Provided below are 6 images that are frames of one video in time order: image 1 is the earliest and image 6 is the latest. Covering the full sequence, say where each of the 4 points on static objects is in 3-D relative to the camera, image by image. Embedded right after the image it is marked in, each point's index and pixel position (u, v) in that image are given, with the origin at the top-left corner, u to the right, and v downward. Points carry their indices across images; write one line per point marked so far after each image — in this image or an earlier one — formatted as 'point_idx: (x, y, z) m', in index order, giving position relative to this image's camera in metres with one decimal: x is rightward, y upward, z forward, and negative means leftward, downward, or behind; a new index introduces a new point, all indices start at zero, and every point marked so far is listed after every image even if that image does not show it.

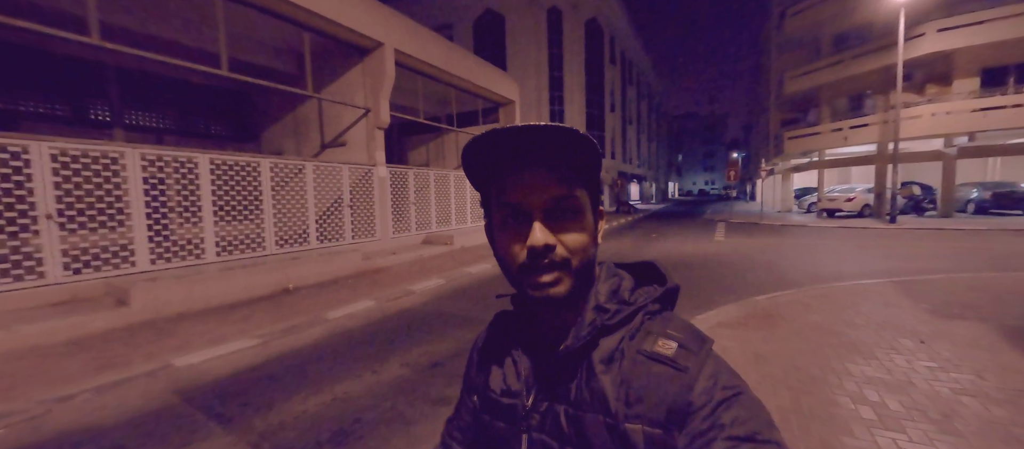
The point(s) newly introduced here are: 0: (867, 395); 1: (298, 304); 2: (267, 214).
0: (+2.8, -1.3, +2.9) m
1: (-3.7, -1.4, +6.5) m
2: (-5.2, +0.2, +8.0) m
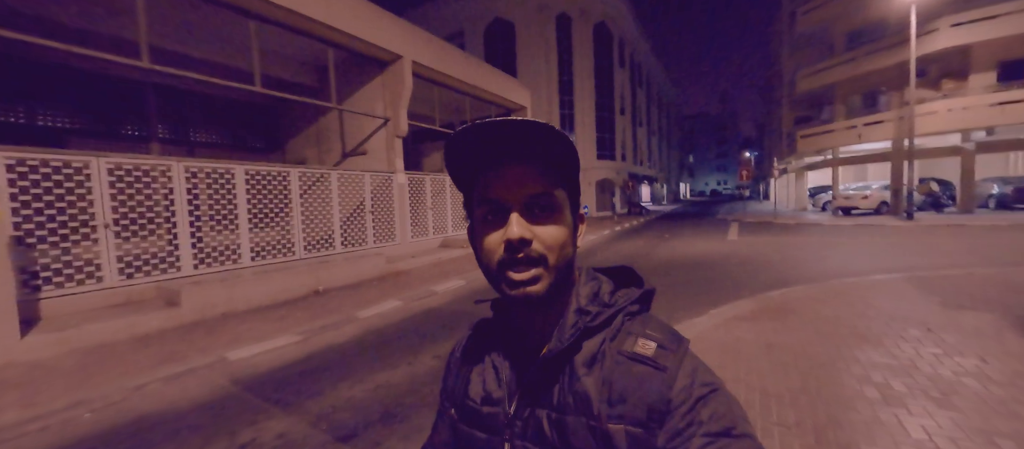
0: (+3.0, -1.3, +3.1) m
1: (-3.4, -1.5, +6.9) m
2: (-4.9, +0.1, +8.5) m
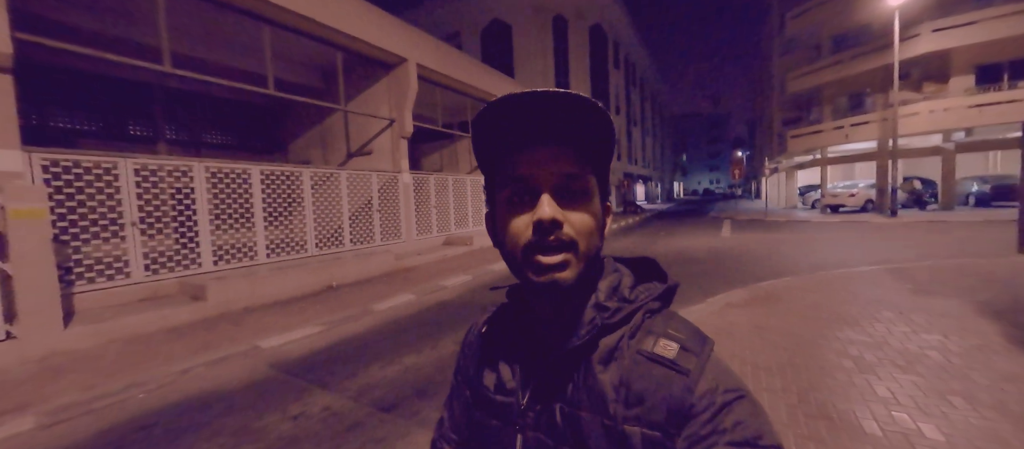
0: (+3.2, -1.2, +3.6) m
1: (-3.2, -1.4, +7.3) m
2: (-4.8, +0.1, +8.8) m
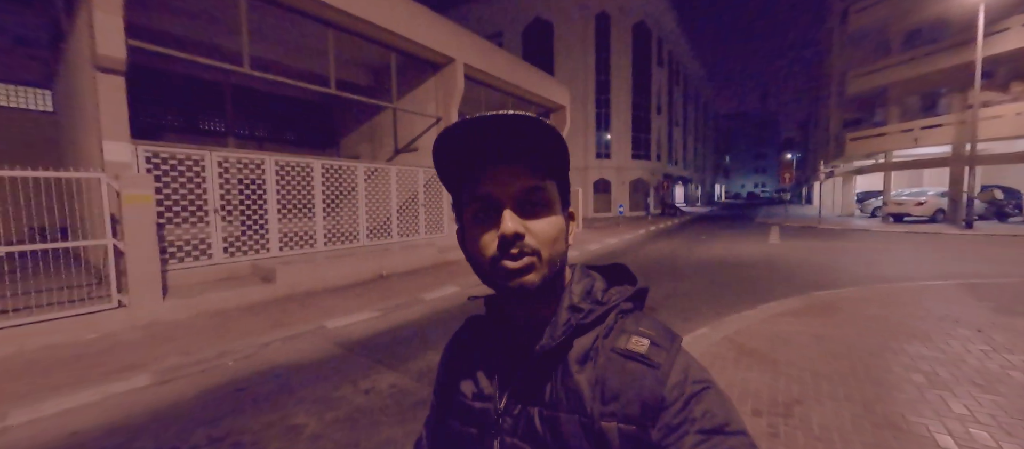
0: (+3.7, -1.3, +3.4) m
1: (-2.4, -1.3, +7.7) m
2: (-3.7, +0.3, +9.3) m
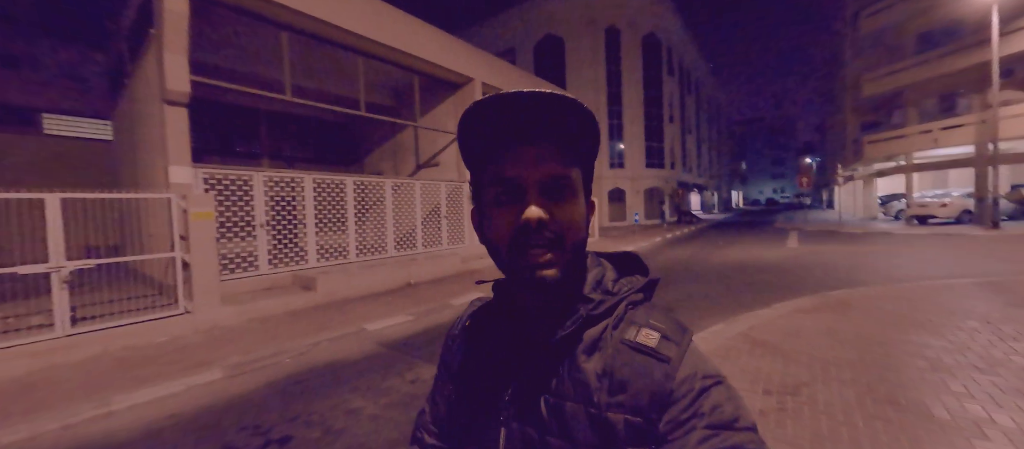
0: (+4.0, -1.3, +3.7) m
1: (-1.9, -1.5, +8.1) m
2: (-3.2, 0.0, +9.9) m
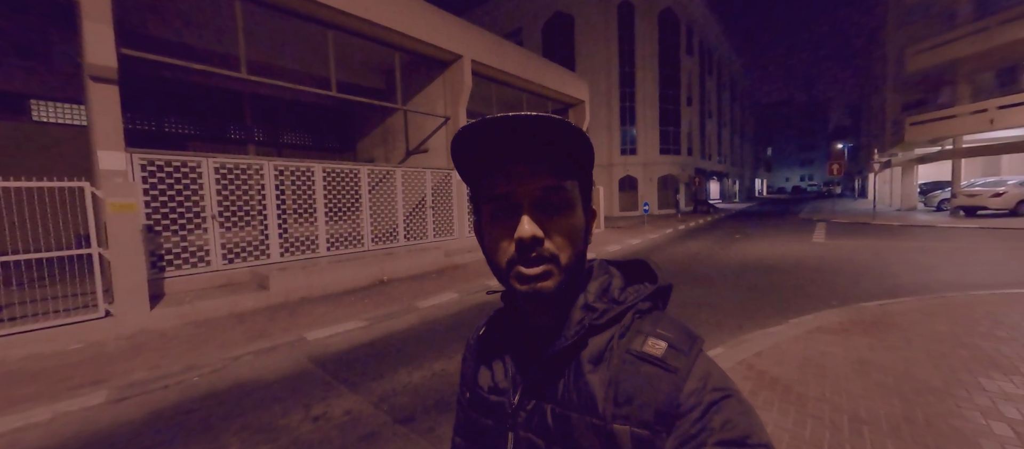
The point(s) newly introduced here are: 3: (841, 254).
0: (+3.4, -1.3, +2.6) m
1: (-2.3, -1.3, +7.3) m
2: (-3.5, +0.2, +9.1) m
3: (+8.7, -0.8, +10.0) m
